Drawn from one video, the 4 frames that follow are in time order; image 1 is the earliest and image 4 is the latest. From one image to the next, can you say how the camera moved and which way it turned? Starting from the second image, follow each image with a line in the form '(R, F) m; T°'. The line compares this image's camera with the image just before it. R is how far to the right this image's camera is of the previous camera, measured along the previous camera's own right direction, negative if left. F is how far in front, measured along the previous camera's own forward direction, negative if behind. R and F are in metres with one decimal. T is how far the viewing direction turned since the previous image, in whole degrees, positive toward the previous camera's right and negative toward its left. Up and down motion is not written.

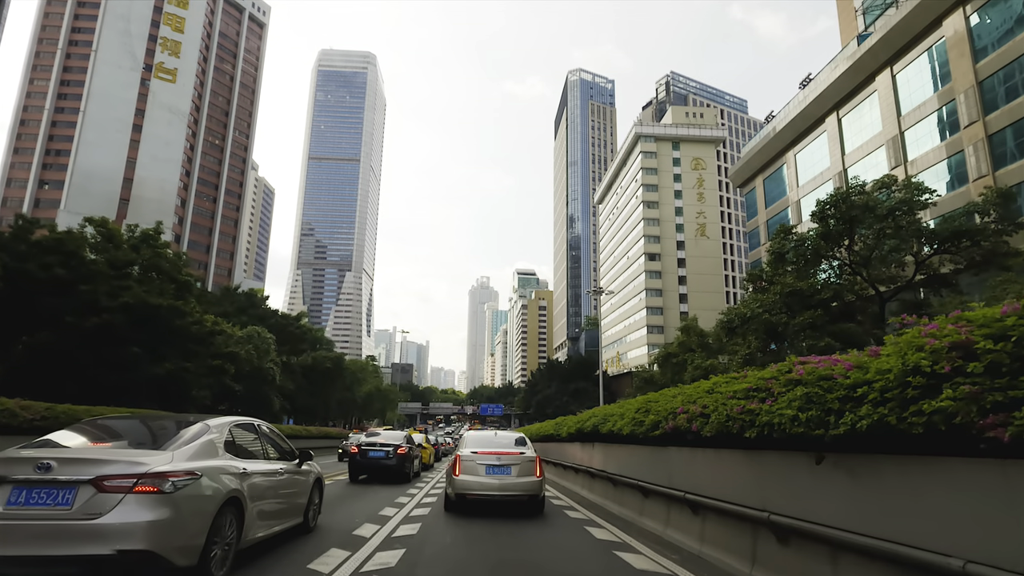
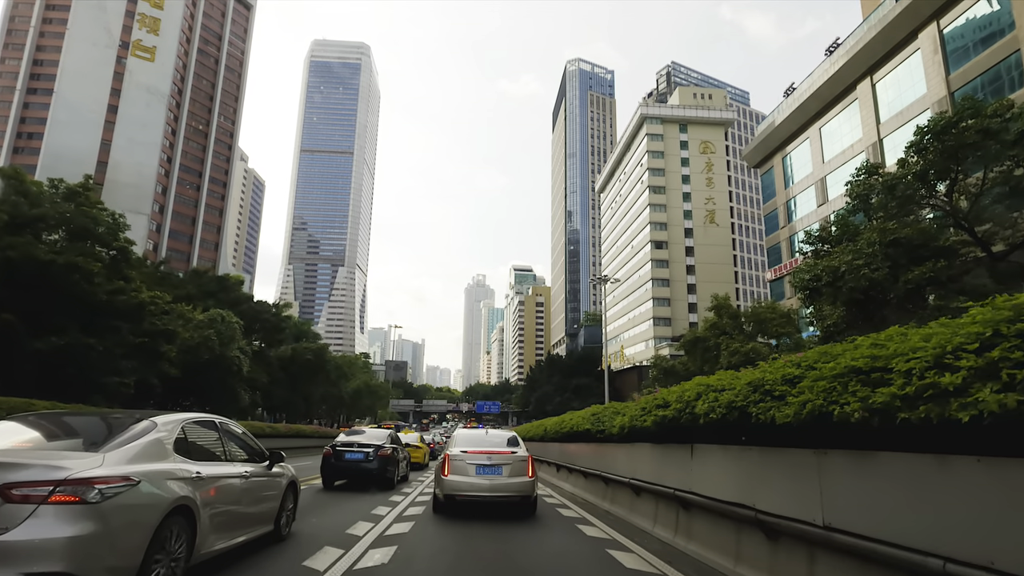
(-0.1, +1.9) m; 0°
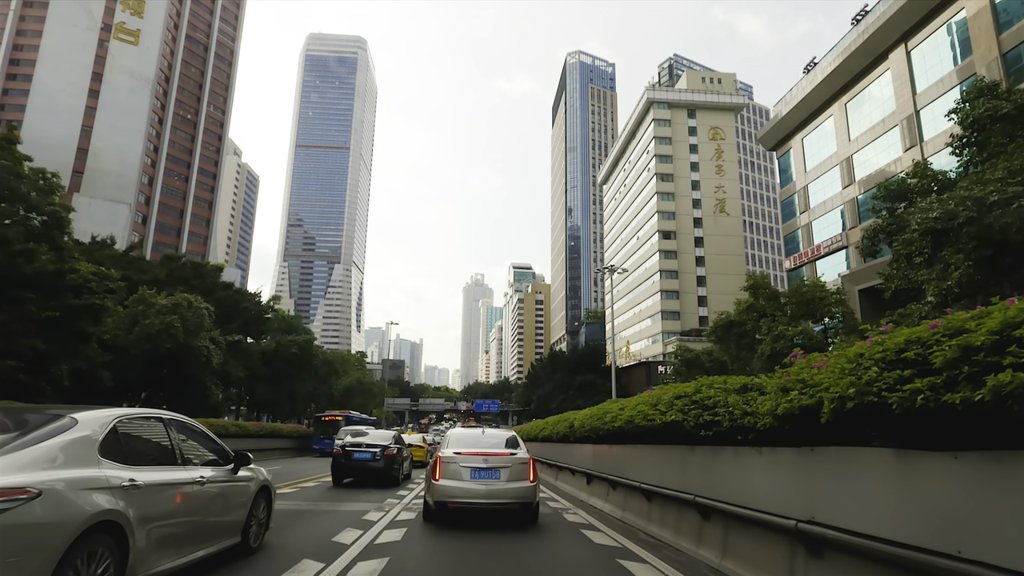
(-0.1, +1.5) m; 0°
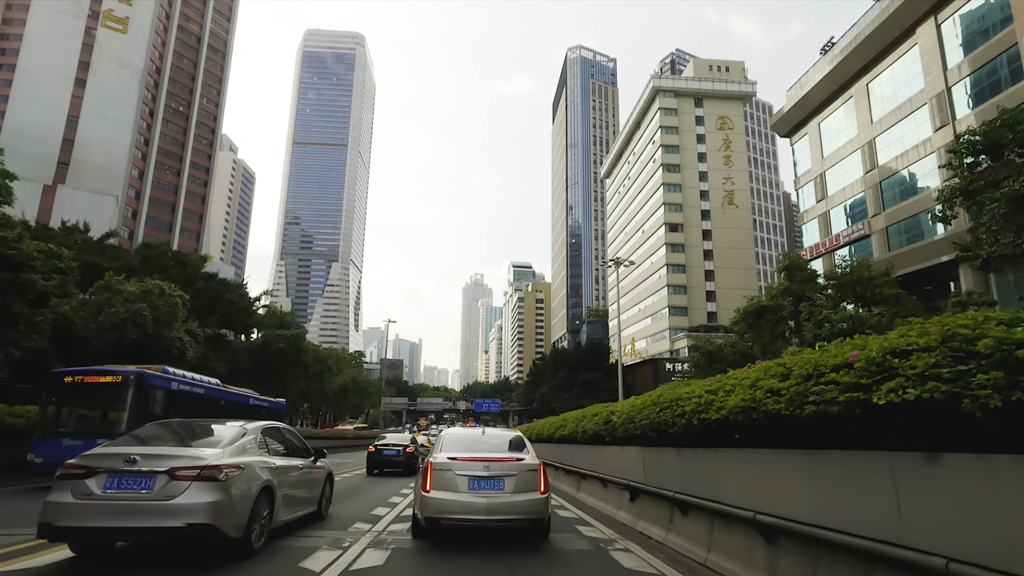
(-0.1, +1.0) m; 0°
